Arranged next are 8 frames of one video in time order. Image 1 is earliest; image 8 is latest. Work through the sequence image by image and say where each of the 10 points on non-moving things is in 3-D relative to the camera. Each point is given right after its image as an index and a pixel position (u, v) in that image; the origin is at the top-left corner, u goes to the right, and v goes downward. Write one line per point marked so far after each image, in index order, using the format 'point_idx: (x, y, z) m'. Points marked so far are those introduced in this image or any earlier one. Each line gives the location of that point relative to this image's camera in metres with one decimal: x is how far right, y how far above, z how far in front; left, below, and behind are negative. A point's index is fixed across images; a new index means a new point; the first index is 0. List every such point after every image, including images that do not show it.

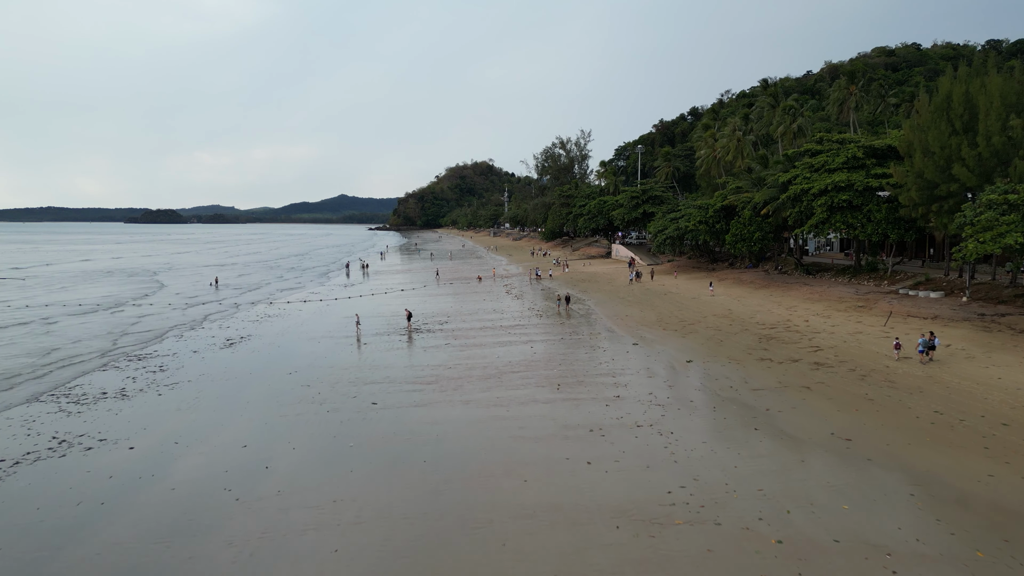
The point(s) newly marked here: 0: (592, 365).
0: (+3.5, -3.4, +19.7) m
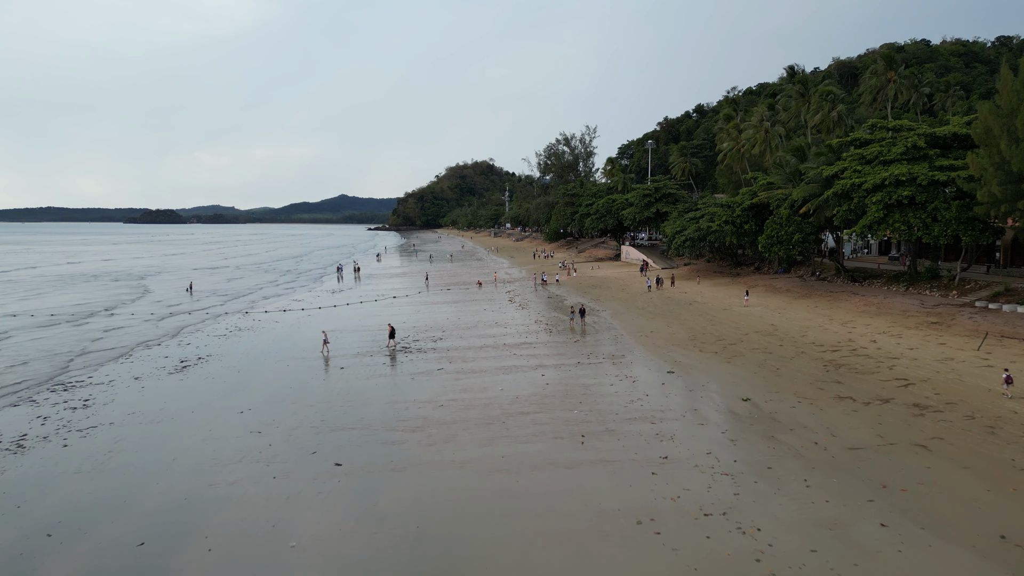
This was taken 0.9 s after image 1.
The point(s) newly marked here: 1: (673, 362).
0: (+3.8, -4.1, +15.5) m
1: (+7.1, -3.3, +19.5) m
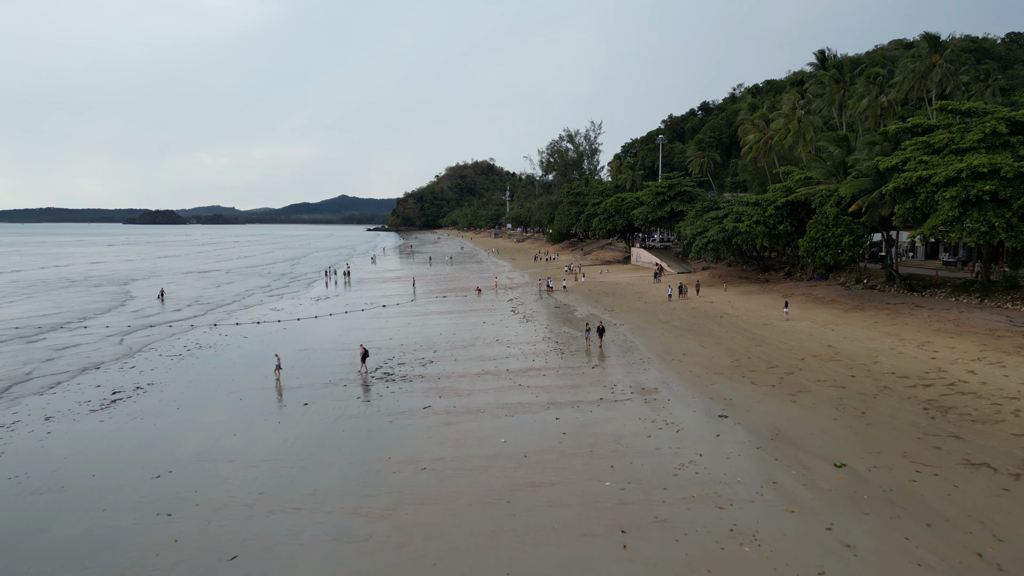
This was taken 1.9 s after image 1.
0: (+4.0, -4.7, +11.4) m
1: (+7.3, -3.9, +15.4) m
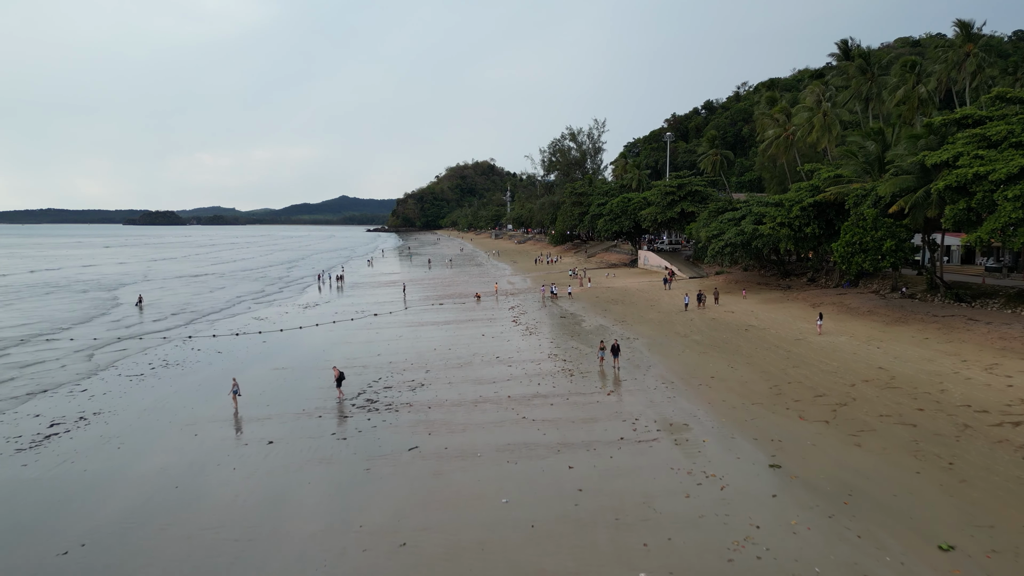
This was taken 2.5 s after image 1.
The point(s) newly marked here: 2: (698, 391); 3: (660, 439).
0: (+4.1, -5.2, +8.8) m
1: (+7.4, -4.4, +12.8) m
2: (+6.9, -3.8, +16.5) m
3: (+4.4, -4.5, +13.2) m
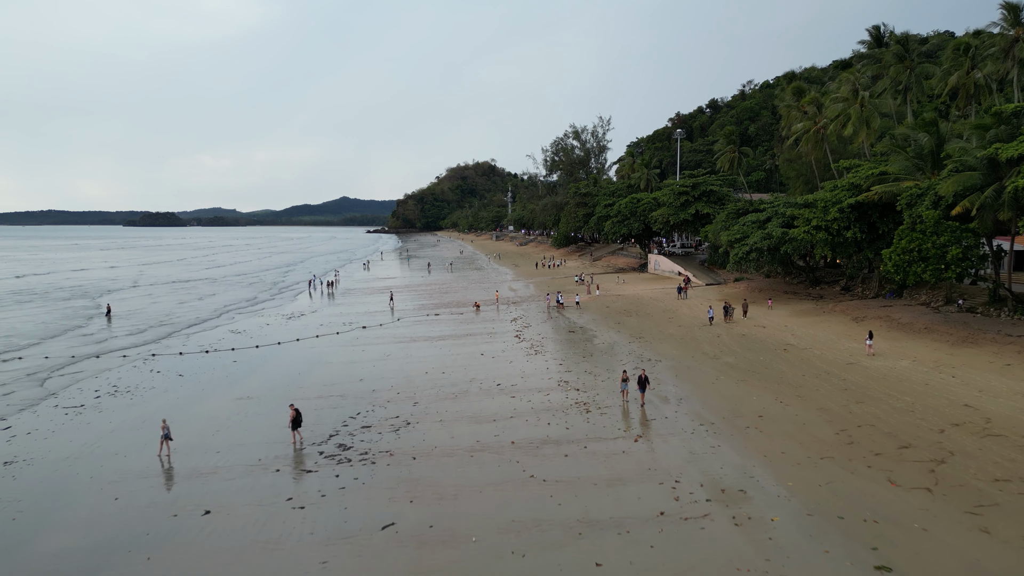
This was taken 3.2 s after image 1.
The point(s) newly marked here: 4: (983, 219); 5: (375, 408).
0: (+4.2, -5.8, +5.6) m
1: (+7.5, -5.1, +9.6) m
2: (+7.0, -4.5, +13.3) m
3: (+4.6, -5.2, +10.1) m
4: (+21.0, +3.1, +19.6) m
5: (-5.3, -4.5, +16.9) m
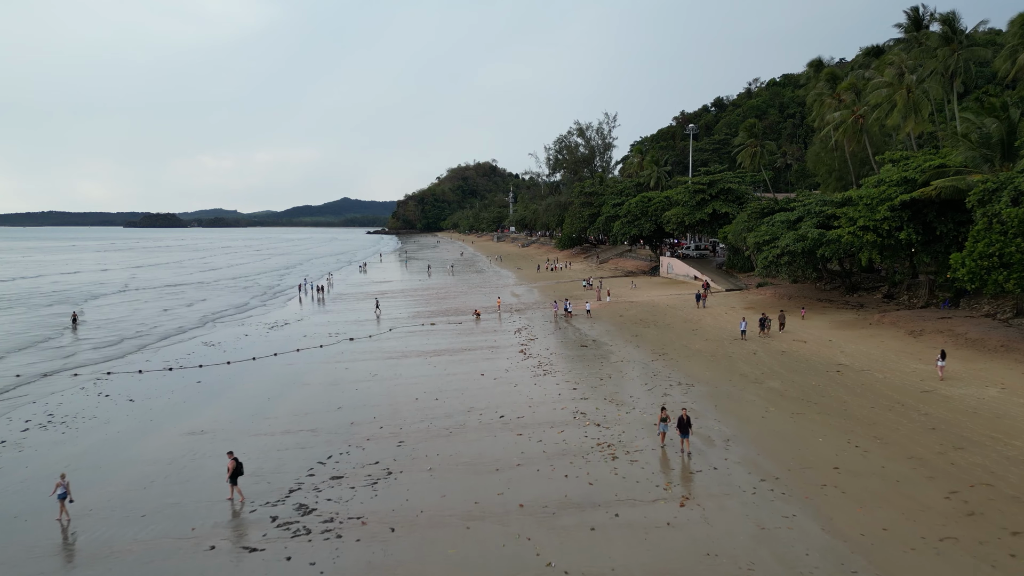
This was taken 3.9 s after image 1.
0: (+4.4, -6.3, +2.5) m
1: (+7.7, -5.5, +6.5) m
2: (+7.2, -4.9, +10.2) m
3: (+4.8, -5.6, +6.9) m
4: (+21.2, +2.6, +16.5) m
5: (-5.1, -5.0, +13.8) m
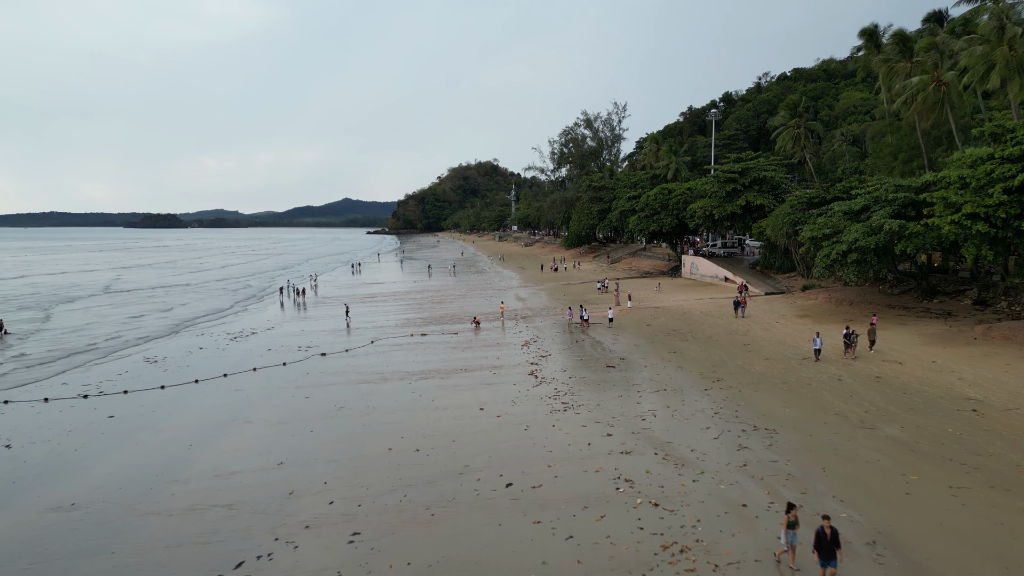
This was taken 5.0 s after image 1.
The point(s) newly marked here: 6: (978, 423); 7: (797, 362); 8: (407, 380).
0: (+4.7, -6.5, -2.5) m
1: (+8.0, -5.7, +1.5) m
2: (+7.5, -5.1, +5.2) m
3: (+5.0, -5.8, +2.0) m
4: (+21.5, +2.4, +11.5) m
5: (-4.8, -5.2, +8.9) m
6: (+13.0, -3.7, +12.3) m
7: (+11.4, -2.9, +17.6) m
8: (-4.4, -3.9, +18.6) m
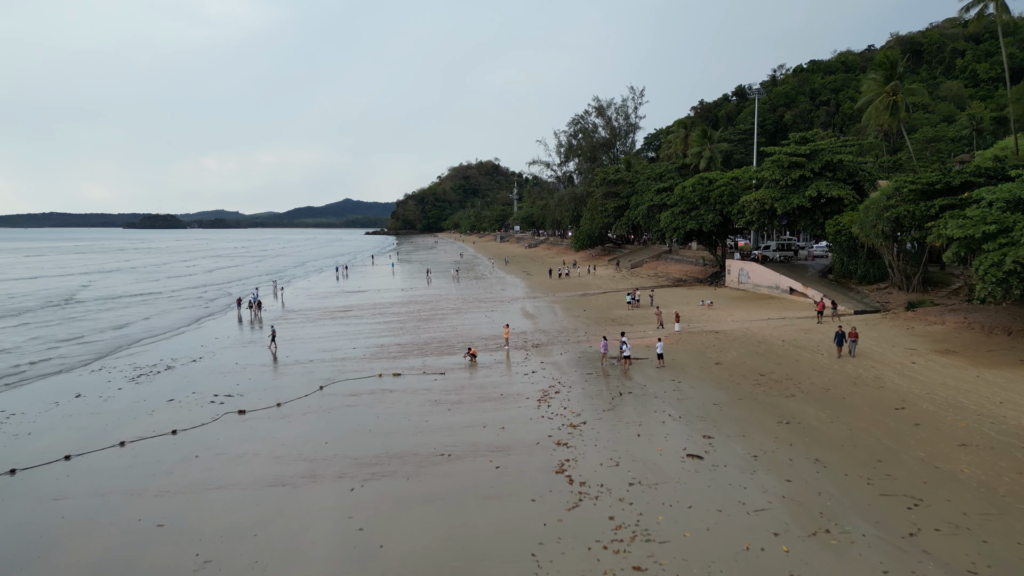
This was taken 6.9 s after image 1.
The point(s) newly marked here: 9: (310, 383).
0: (+5.0, -7.3, -10.1) m
1: (+8.3, -6.5, -6.1) m
2: (+7.9, -5.9, -2.4) m
3: (+5.4, -6.6, -5.6) m
4: (+21.8, +1.6, +3.8) m
5: (-4.4, -6.0, +1.3) m
6: (+13.4, -4.6, +4.7) m
7: (+11.8, -3.8, +10.0) m
8: (-4.0, -4.7, +11.0) m
9: (-8.1, -3.9, +17.8) m
